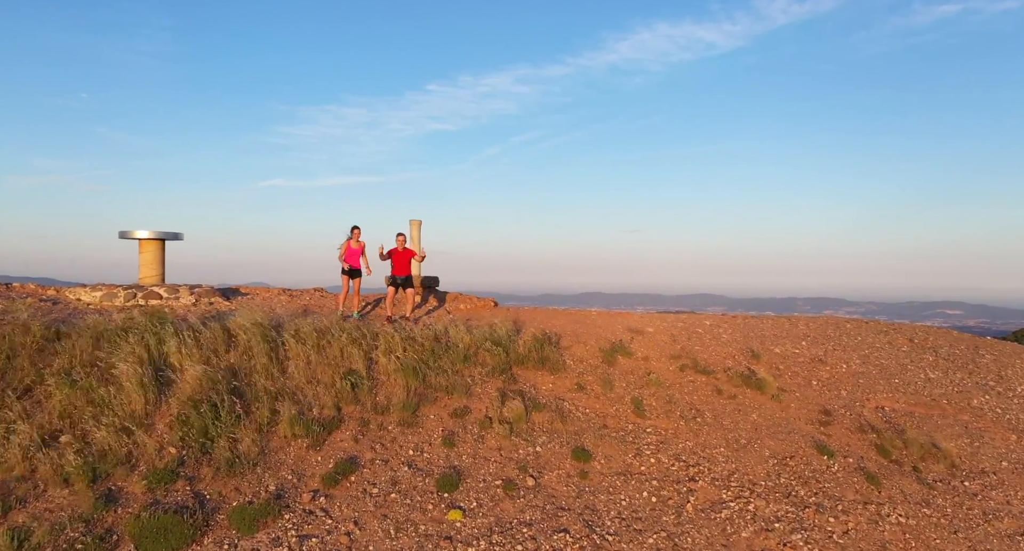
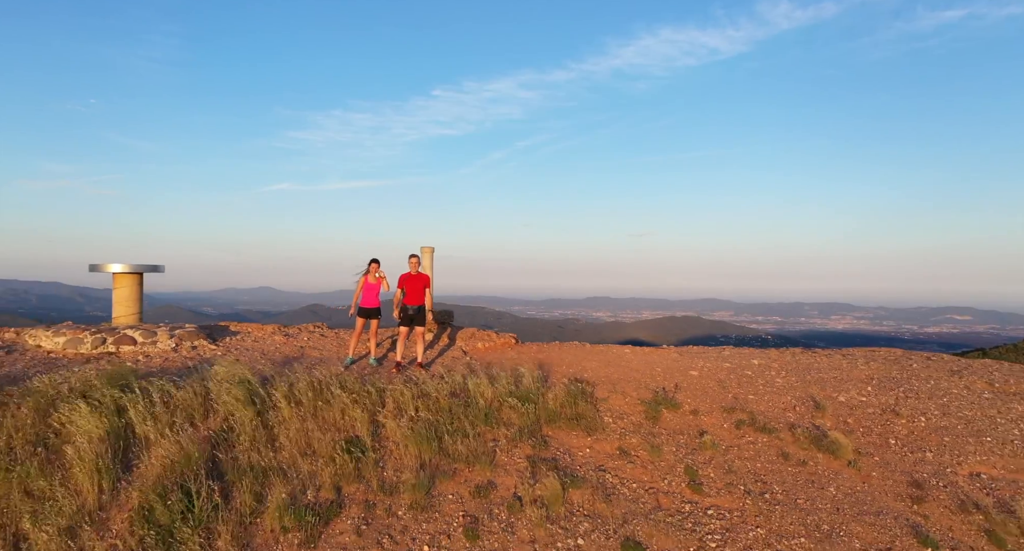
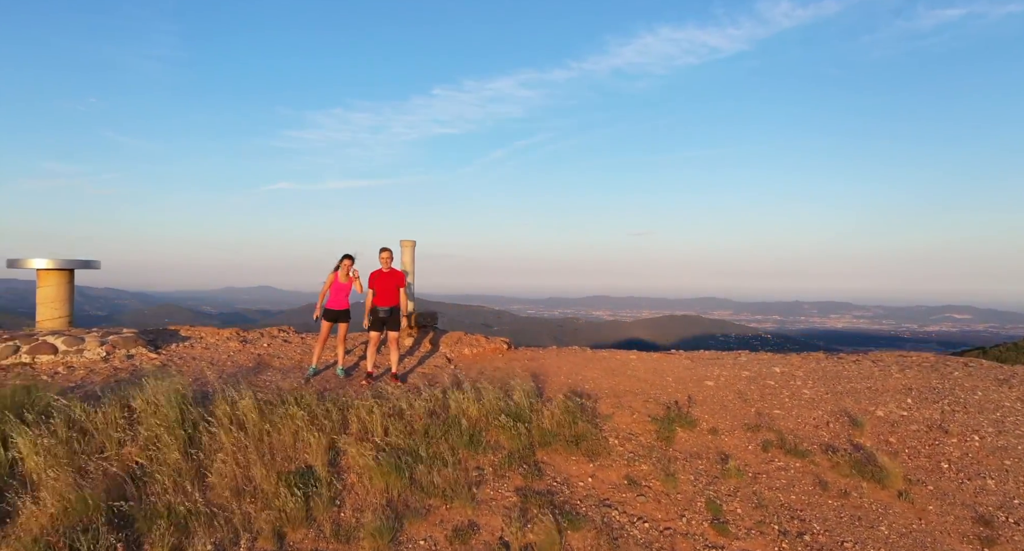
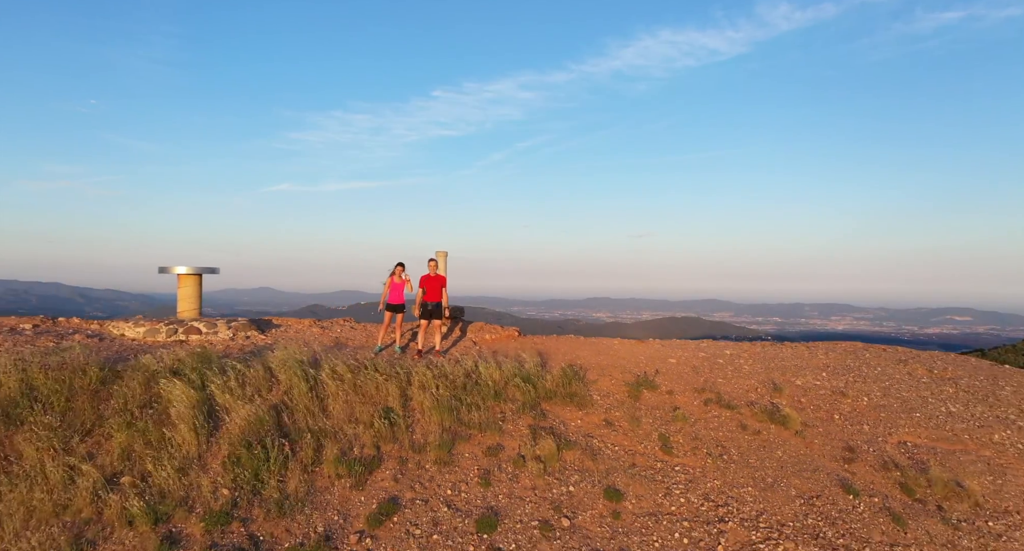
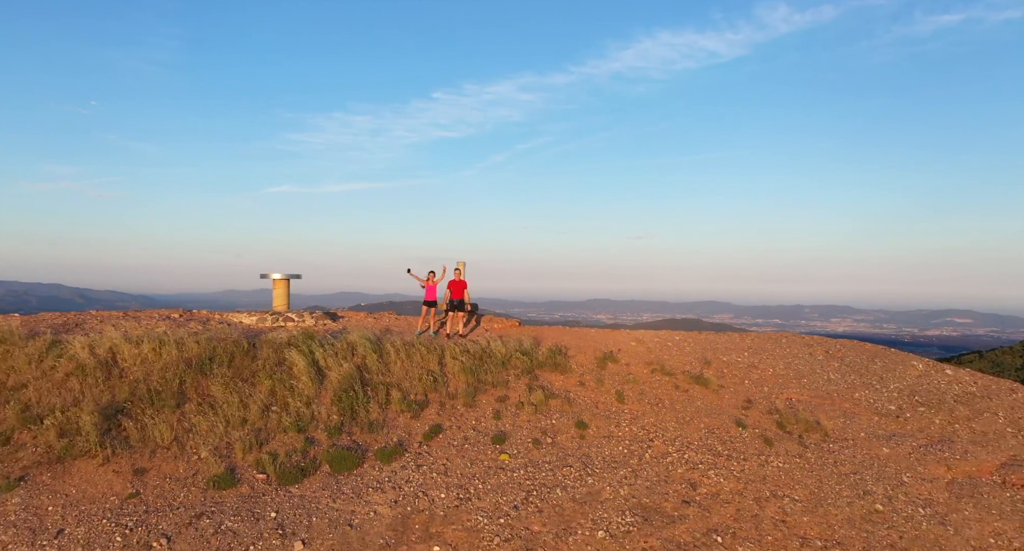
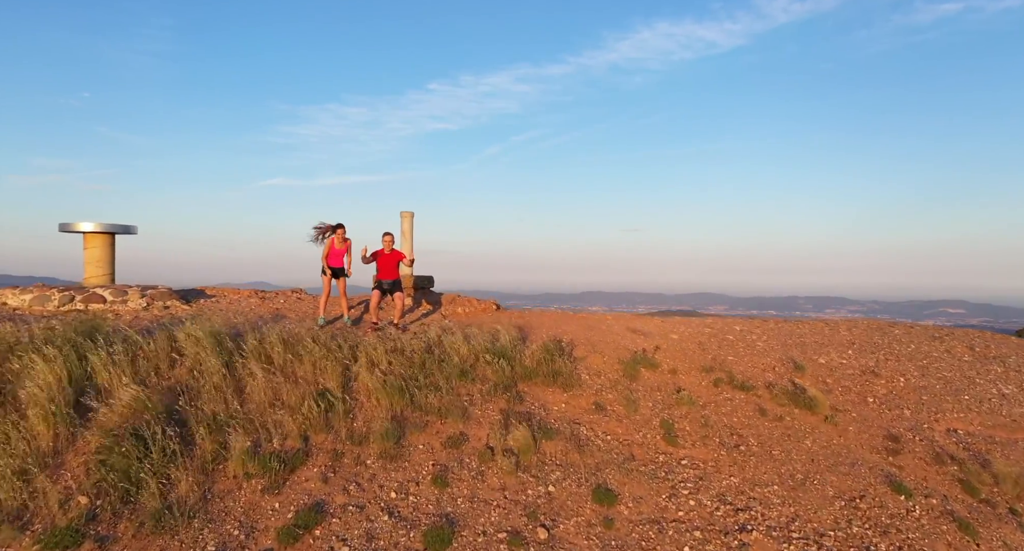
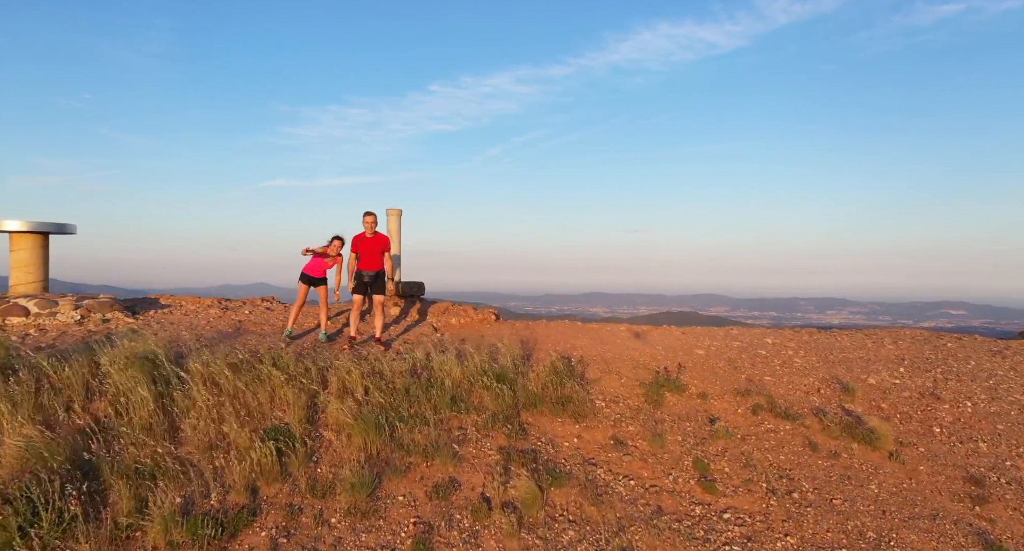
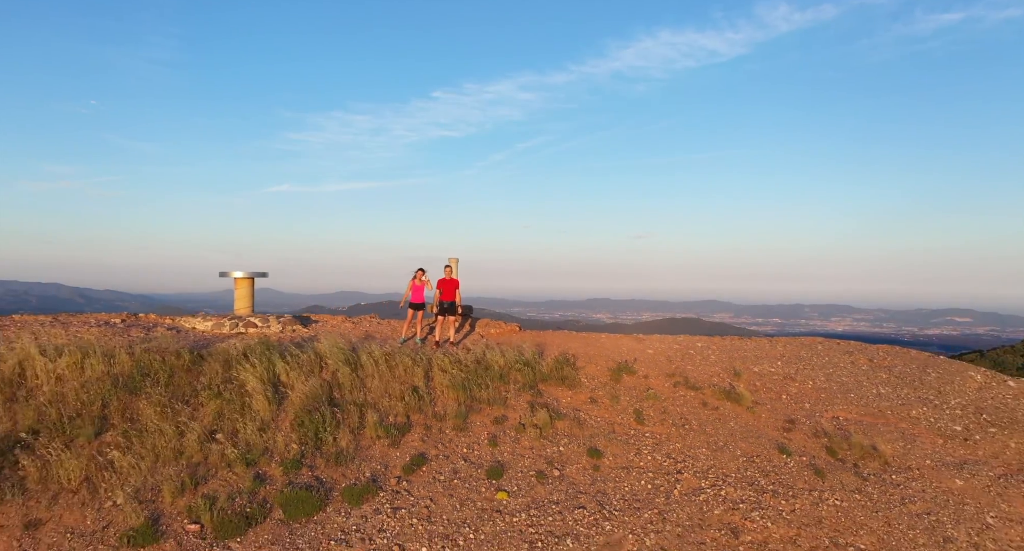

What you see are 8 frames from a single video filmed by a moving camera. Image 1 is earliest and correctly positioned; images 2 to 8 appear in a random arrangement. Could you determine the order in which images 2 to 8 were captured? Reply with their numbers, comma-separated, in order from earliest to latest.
6, 7, 3, 2, 4, 8, 5
